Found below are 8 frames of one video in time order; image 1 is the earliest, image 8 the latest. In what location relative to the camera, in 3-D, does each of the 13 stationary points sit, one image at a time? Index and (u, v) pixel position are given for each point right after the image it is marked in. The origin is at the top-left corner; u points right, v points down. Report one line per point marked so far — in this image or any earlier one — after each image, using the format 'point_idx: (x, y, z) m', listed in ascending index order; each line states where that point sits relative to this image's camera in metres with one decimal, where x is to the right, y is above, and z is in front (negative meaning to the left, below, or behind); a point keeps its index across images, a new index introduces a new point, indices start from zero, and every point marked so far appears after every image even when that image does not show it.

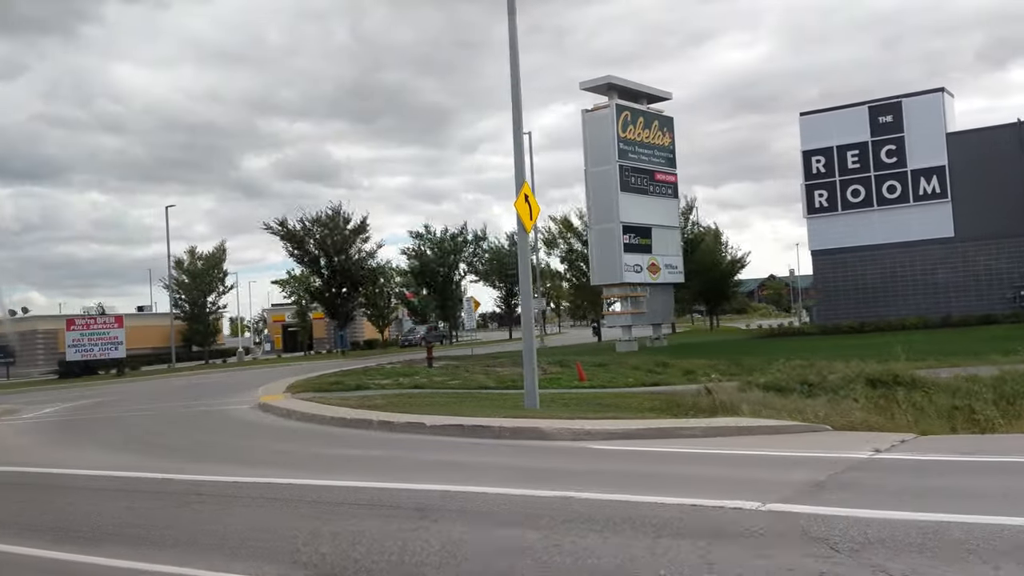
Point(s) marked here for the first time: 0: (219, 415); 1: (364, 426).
0: (-7.1, -3.0, +19.9) m
1: (-2.7, -2.5, +15.0) m
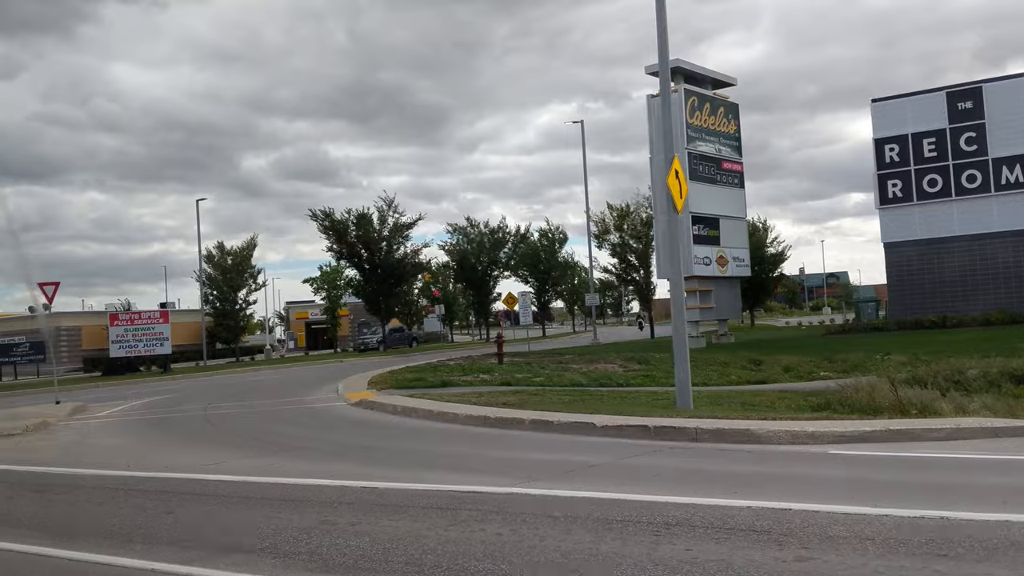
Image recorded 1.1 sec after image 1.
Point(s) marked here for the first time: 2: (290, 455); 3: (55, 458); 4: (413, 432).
0: (-4.4, -2.7, +18.4) m
1: (0.0, -2.2, +13.5) m
2: (-3.4, -2.5, +12.6) m
3: (-7.7, -2.8, +13.7) m
4: (-1.7, -2.5, +14.3) m
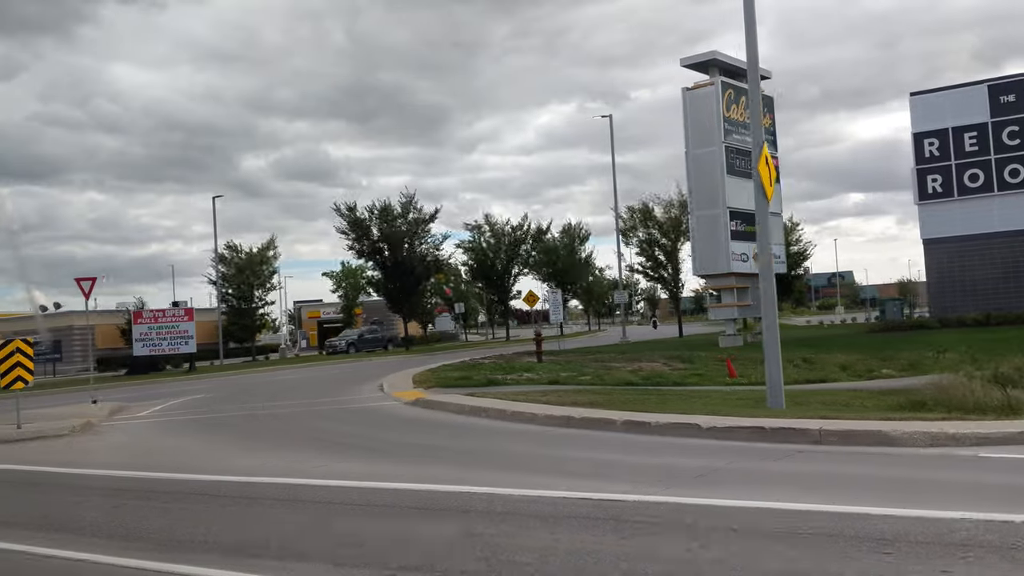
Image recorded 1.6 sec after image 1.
0: (-3.0, -2.6, +17.6) m
1: (+1.3, -2.1, +12.7) m
2: (-2.1, -2.3, +11.8) m
3: (-6.3, -2.7, +12.9) m
4: (-0.3, -2.3, +13.5) m
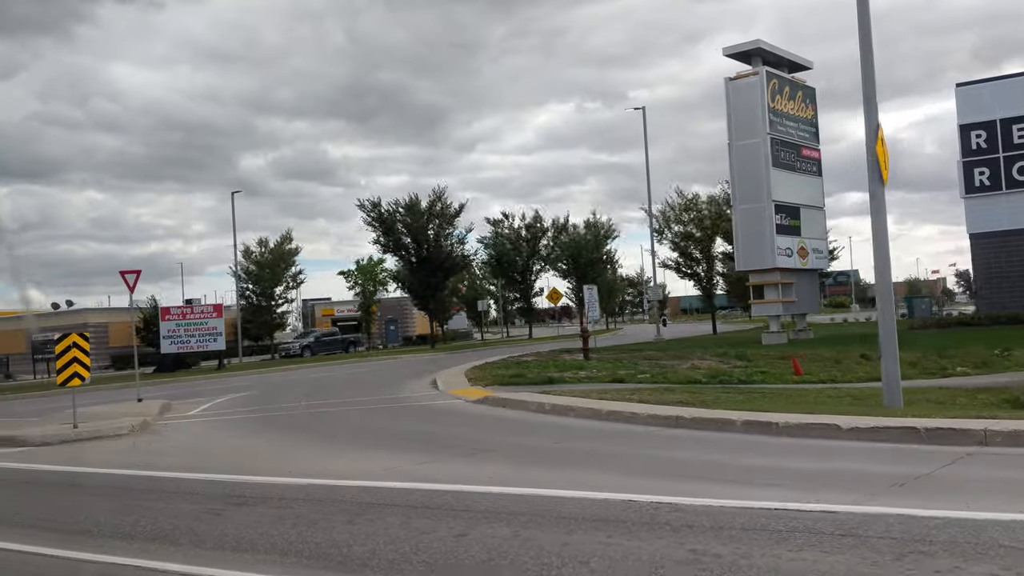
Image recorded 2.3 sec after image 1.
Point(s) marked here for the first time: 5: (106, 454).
0: (-1.5, -2.5, +16.8) m
1: (+2.9, -1.9, +11.8) m
2: (-0.6, -2.2, +11.0) m
3: (-4.8, -2.5, +12.0) m
4: (+1.2, -2.2, +12.6) m
5: (-6.5, -2.6, +13.3) m
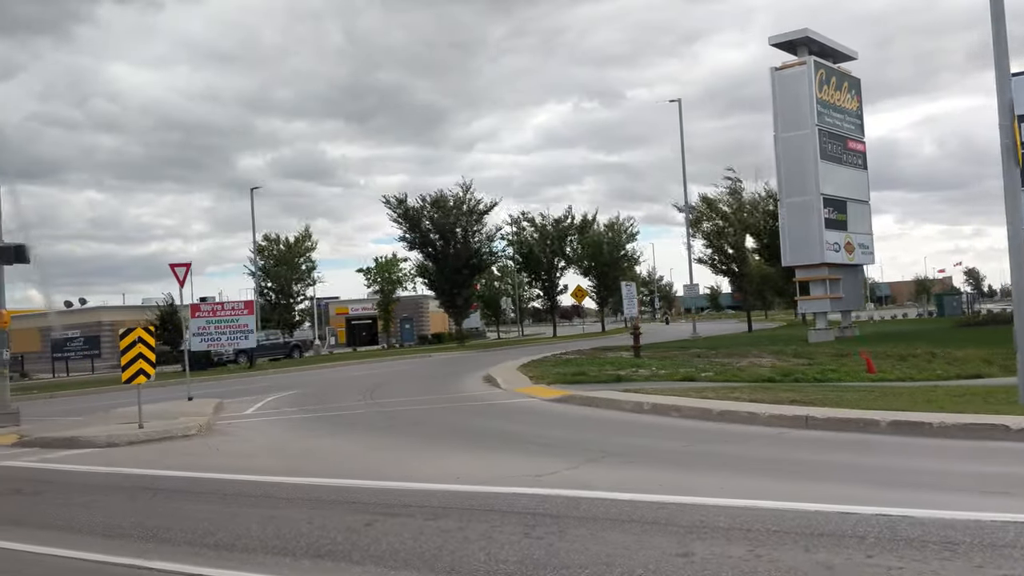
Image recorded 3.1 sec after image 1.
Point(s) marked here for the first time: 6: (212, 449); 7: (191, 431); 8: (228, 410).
0: (+0.1, -2.3, +15.9) m
1: (+4.4, -1.8, +10.9) m
2: (+1.0, -2.0, +10.1) m
3: (-3.2, -2.4, +11.2) m
4: (+2.8, -2.0, +11.7) m
5: (-4.9, -2.5, +12.4) m
6: (-4.6, -2.5, +12.8) m
7: (-5.7, -2.5, +14.7) m
8: (-6.5, -2.8, +19.1) m
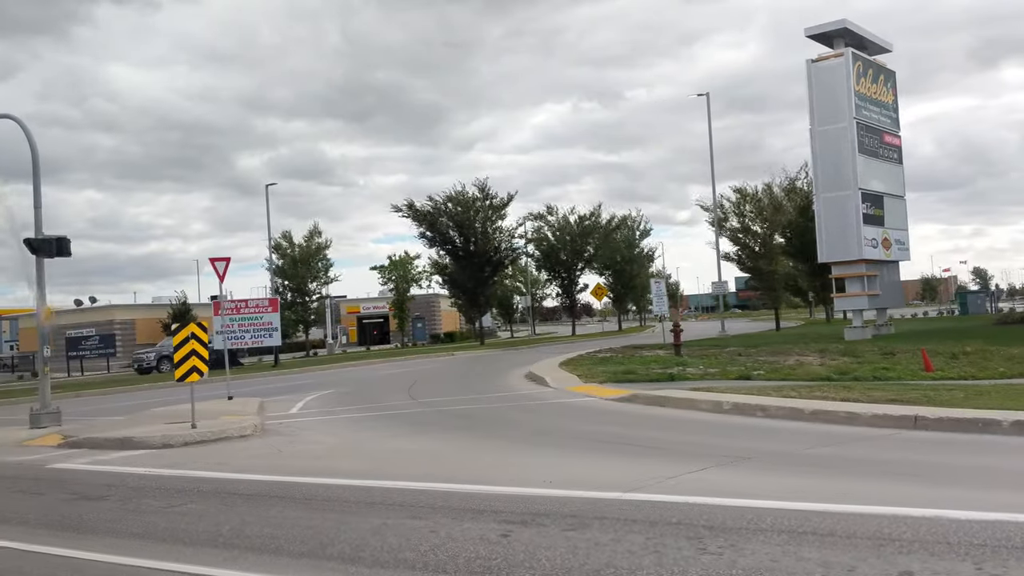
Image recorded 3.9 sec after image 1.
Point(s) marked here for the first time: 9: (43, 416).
0: (+1.3, -2.2, +15.2) m
1: (+5.6, -1.7, +10.2) m
2: (+2.2, -1.9, +9.4) m
3: (-2.0, -2.3, +10.5) m
4: (+4.0, -1.9, +11.0) m
5: (-3.7, -2.4, +11.8) m
6: (-3.4, -2.4, +12.2) m
7: (-4.5, -2.4, +14.1) m
8: (-5.3, -2.7, +18.5) m
9: (-9.2, -2.5, +16.3) m
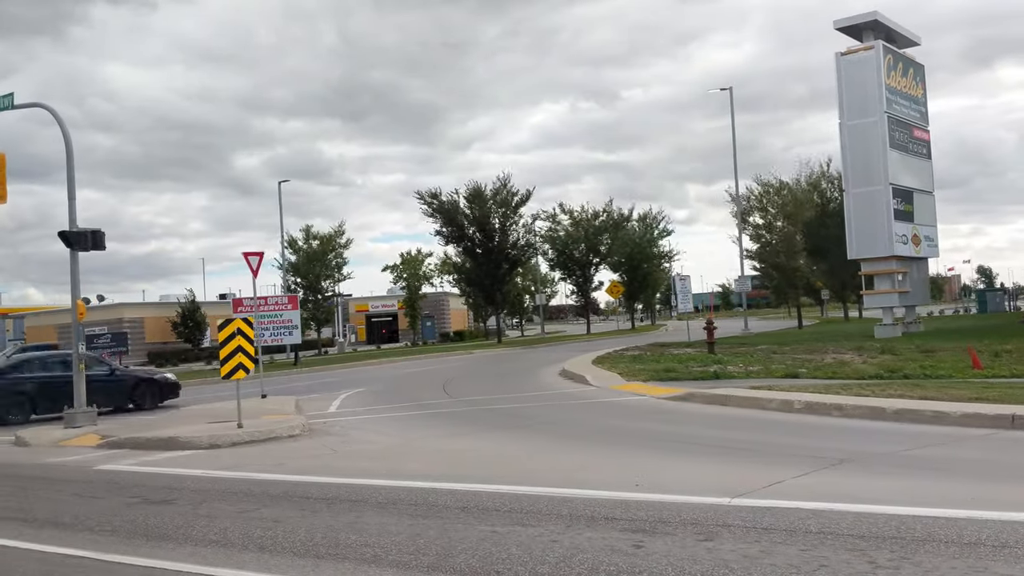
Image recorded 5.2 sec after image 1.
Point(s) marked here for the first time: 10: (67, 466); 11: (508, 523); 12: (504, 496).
0: (+2.2, -2.1, +14.7) m
1: (+6.5, -1.6, +9.7) m
2: (+3.1, -1.9, +8.9) m
3: (-1.1, -2.2, +10.0) m
4: (+4.9, -1.8, +10.5) m
5: (-2.8, -2.3, +11.3) m
6: (-2.5, -2.3, +11.7) m
7: (-3.6, -2.3, +13.6) m
8: (-4.4, -2.6, +18.0) m
9: (-8.2, -2.4, +15.8) m
10: (-6.3, -2.5, +11.7) m
11: (0.0, -1.9, +6.7) m
12: (-0.1, -2.0, +7.9) m
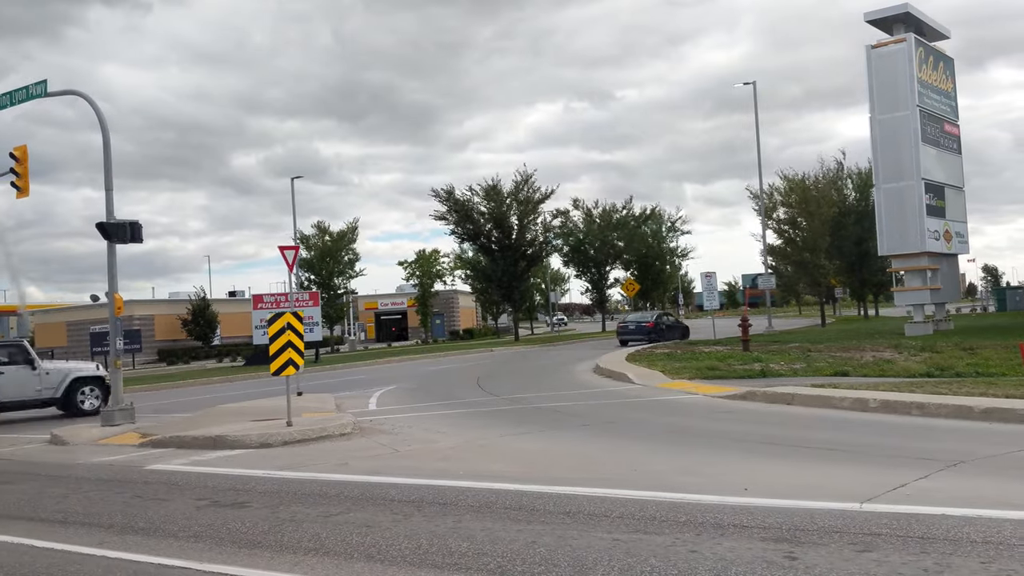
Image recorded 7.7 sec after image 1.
0: (+3.2, -2.0, +14.2) m
1: (+7.5, -1.5, +9.2) m
2: (+4.0, -1.8, +8.4) m
3: (-0.2, -2.1, +9.5) m
4: (+5.8, -1.8, +10.0) m
5: (-1.9, -2.2, +10.8) m
6: (-1.6, -2.2, +11.2) m
7: (-2.6, -2.2, +13.1) m
8: (-3.4, -2.5, +17.5) m
9: (-7.3, -2.3, +15.4) m
10: (-5.3, -2.4, +11.3) m
11: (+0.9, -1.8, +6.2) m
12: (+0.8, -1.9, +7.4) m
